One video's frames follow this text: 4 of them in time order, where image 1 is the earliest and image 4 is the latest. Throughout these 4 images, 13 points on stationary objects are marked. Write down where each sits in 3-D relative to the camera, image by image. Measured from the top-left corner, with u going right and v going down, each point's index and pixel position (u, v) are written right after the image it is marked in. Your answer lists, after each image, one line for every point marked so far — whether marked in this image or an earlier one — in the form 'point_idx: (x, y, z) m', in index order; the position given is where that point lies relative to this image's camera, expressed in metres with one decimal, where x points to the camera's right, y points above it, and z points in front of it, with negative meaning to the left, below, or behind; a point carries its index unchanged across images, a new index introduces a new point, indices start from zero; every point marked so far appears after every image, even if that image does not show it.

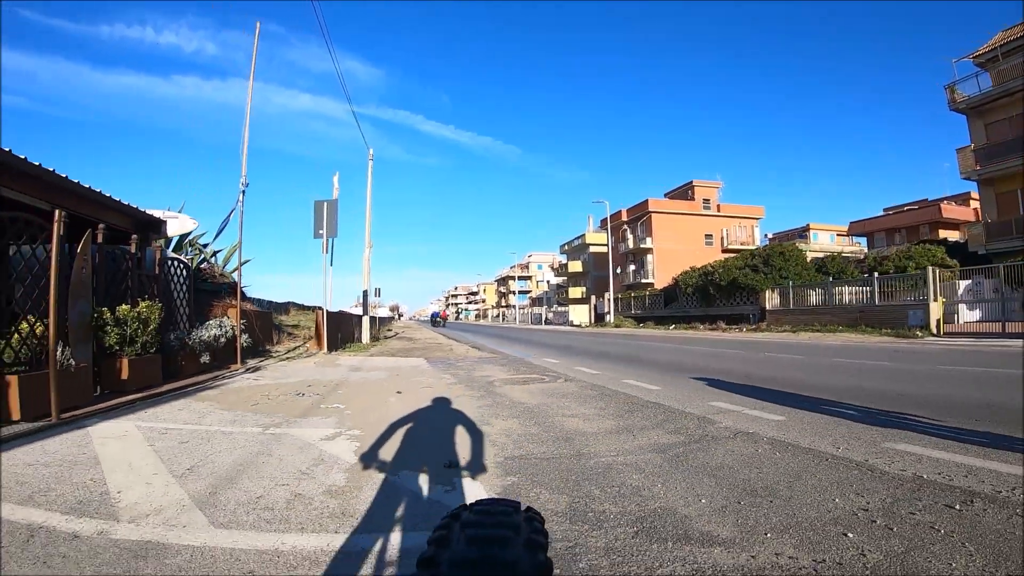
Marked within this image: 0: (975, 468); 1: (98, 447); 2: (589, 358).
0: (+2.4, -0.9, +2.9) m
1: (-3.6, -1.4, +5.0) m
2: (+1.8, -1.6, +13.8) m
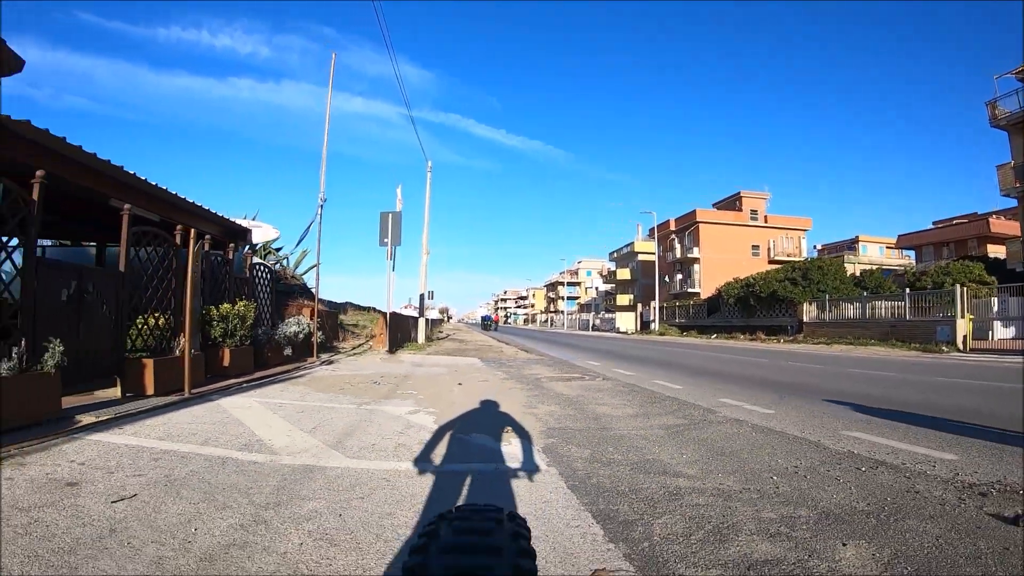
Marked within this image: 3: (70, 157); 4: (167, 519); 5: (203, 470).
0: (+2.7, -1.1, +3.9) m
1: (-3.1, -1.4, +6.5) m
2: (+3.0, -1.9, +14.8) m
3: (-6.2, +1.8, +7.6) m
4: (-2.1, -1.4, +3.5) m
5: (-2.3, -1.4, +4.3) m
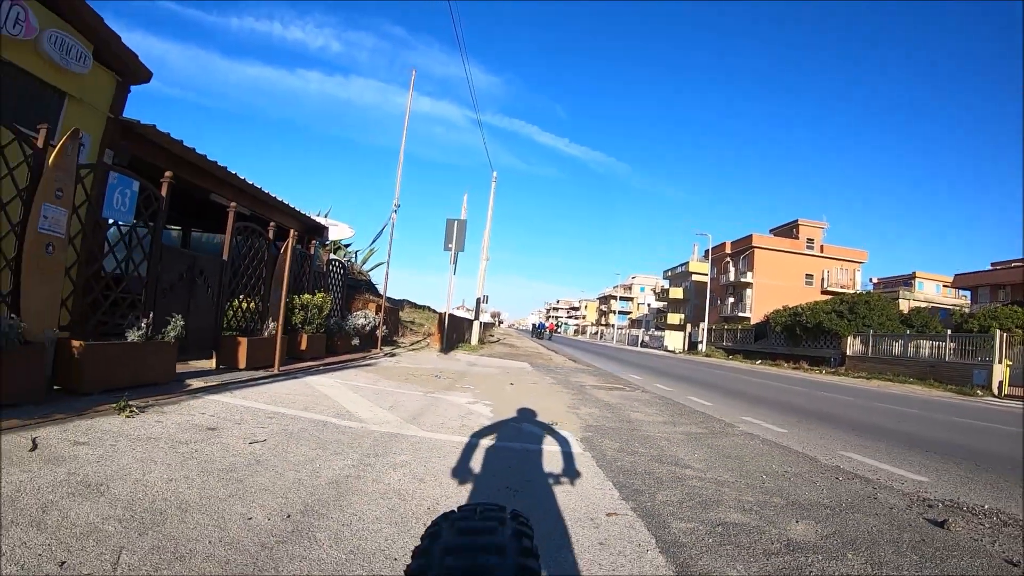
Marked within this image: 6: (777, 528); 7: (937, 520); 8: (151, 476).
0: (+3.0, -1.5, +4.6) m
1: (-2.5, -1.4, +7.7) m
2: (+4.2, -2.4, +15.4) m
3: (-5.2, +2.1, +9.1) m
4: (-1.7, -1.4, +4.6) m
5: (-1.9, -1.3, +5.4) m
6: (+1.5, -1.3, +3.1) m
7: (+2.5, -1.4, +3.4) m
8: (-2.6, -1.3, +4.0) m
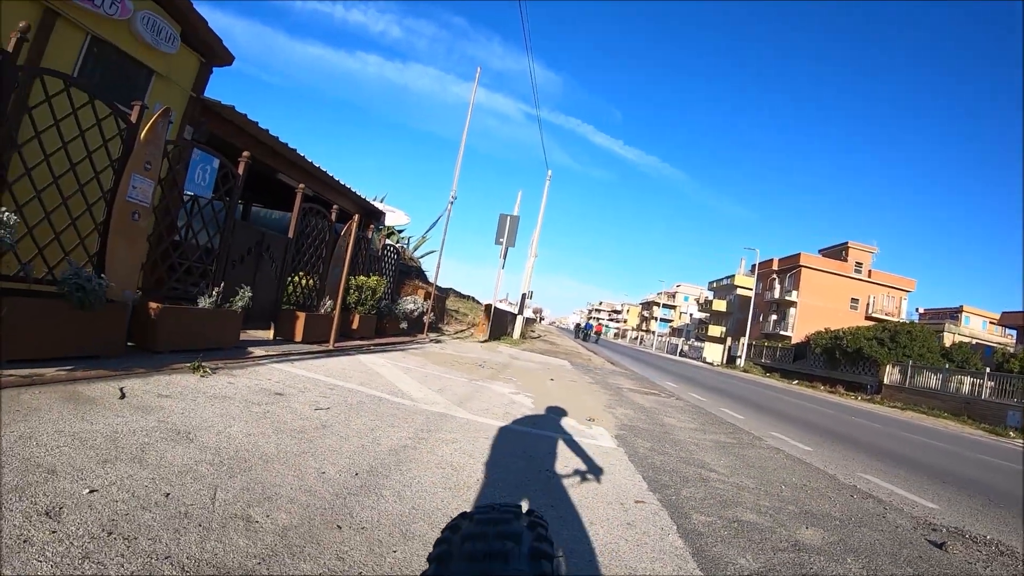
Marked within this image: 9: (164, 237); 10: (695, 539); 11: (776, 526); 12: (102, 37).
0: (+3.3, -1.8, +4.9) m
1: (-2.0, -1.2, +8.3) m
2: (+5.1, -2.7, +15.6) m
3: (-4.2, +2.5, +9.8) m
4: (-1.4, -1.3, +5.2) m
5: (-1.5, -1.2, +6.0) m
6: (+1.7, -1.5, +3.5) m
7: (+2.8, -1.6, +3.7) m
8: (-2.2, -1.1, +4.6) m
9: (-4.5, +0.7, +7.5) m
10: (+1.0, -1.4, +3.2) m
11: (+1.6, -1.5, +3.5) m
12: (-4.7, +2.9, +6.6) m
